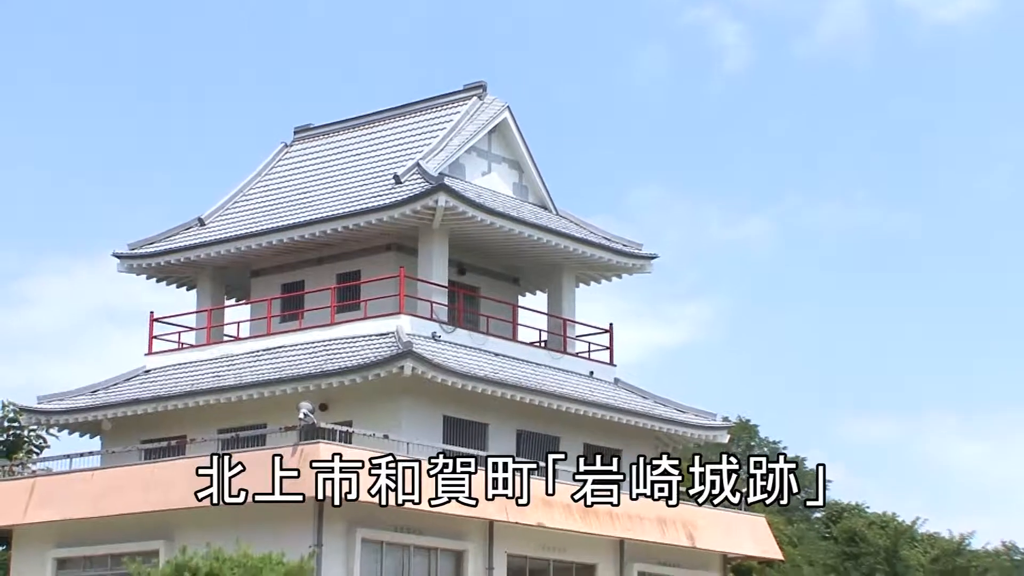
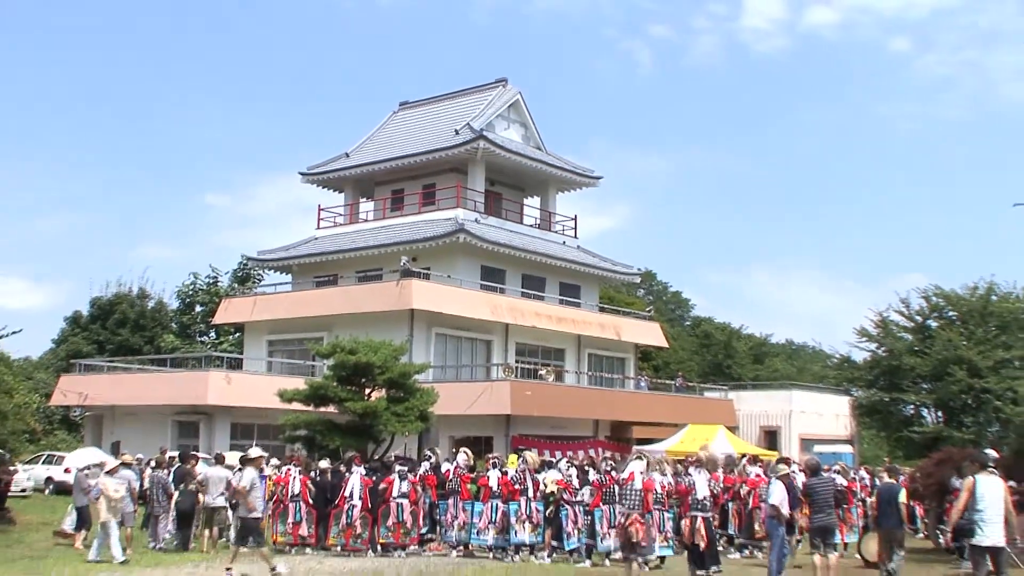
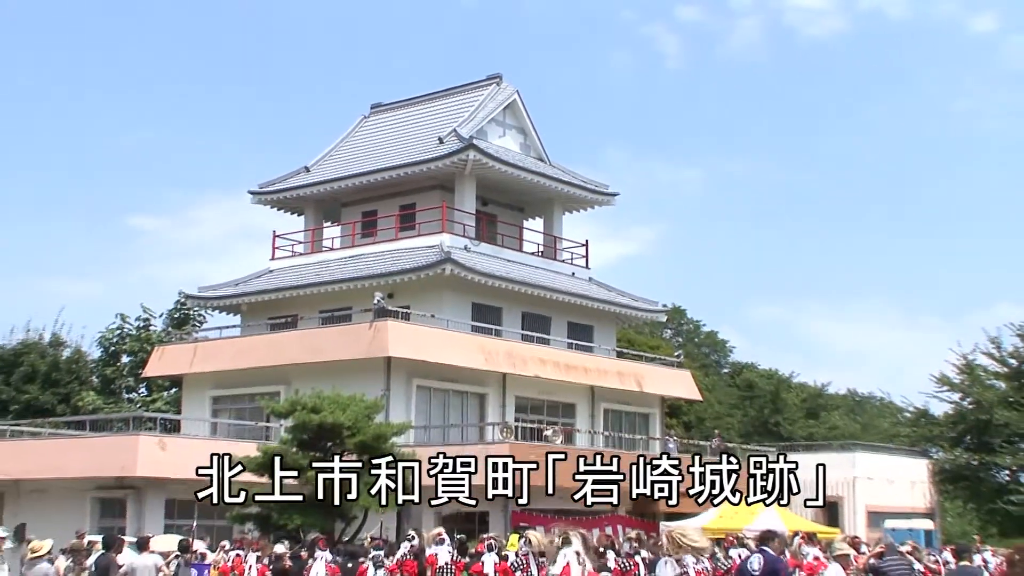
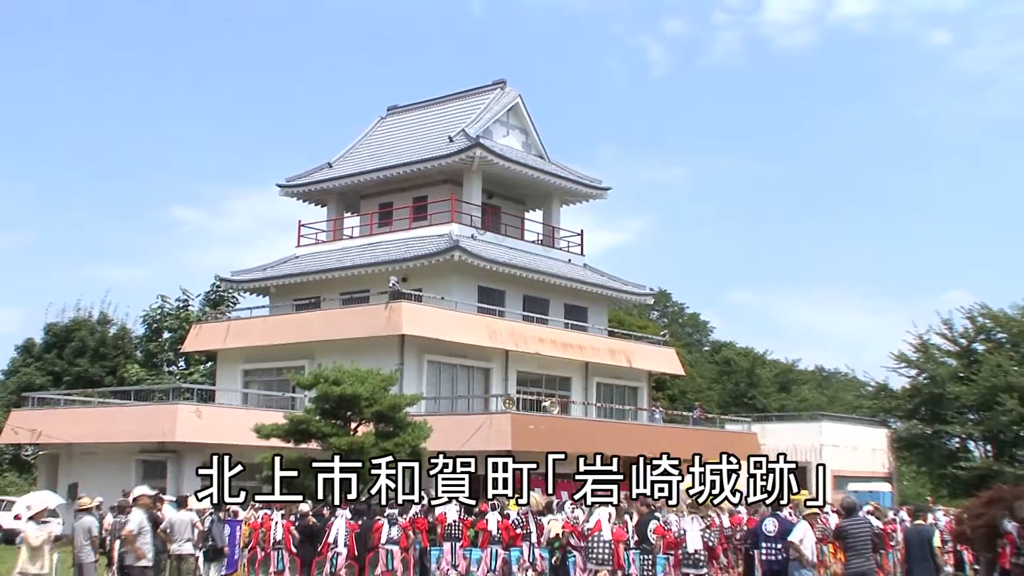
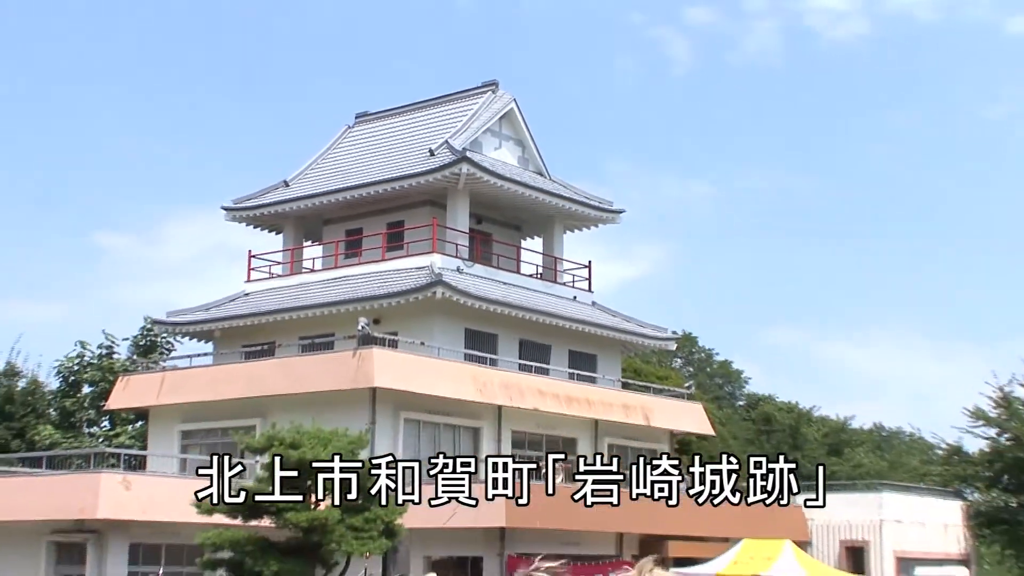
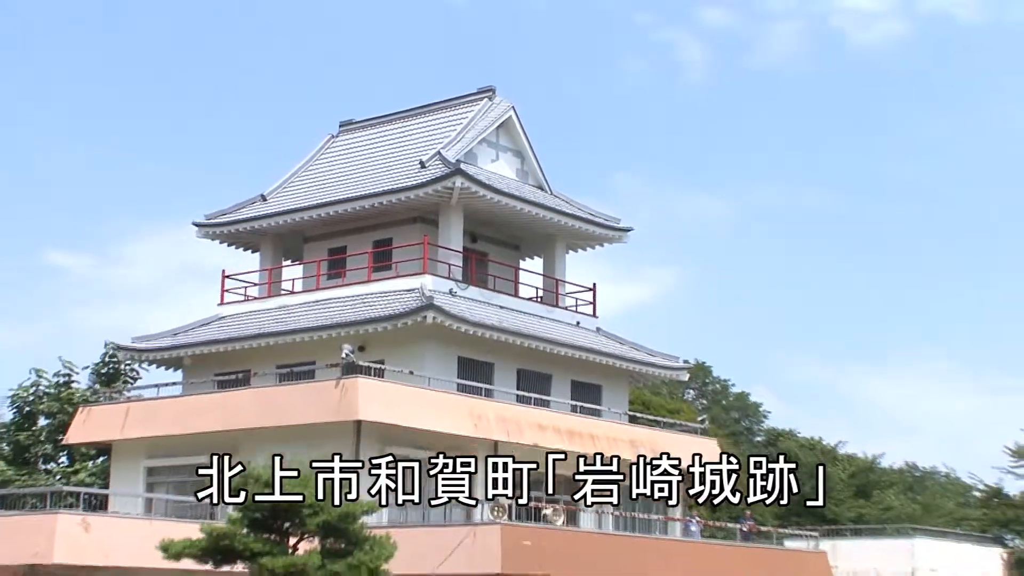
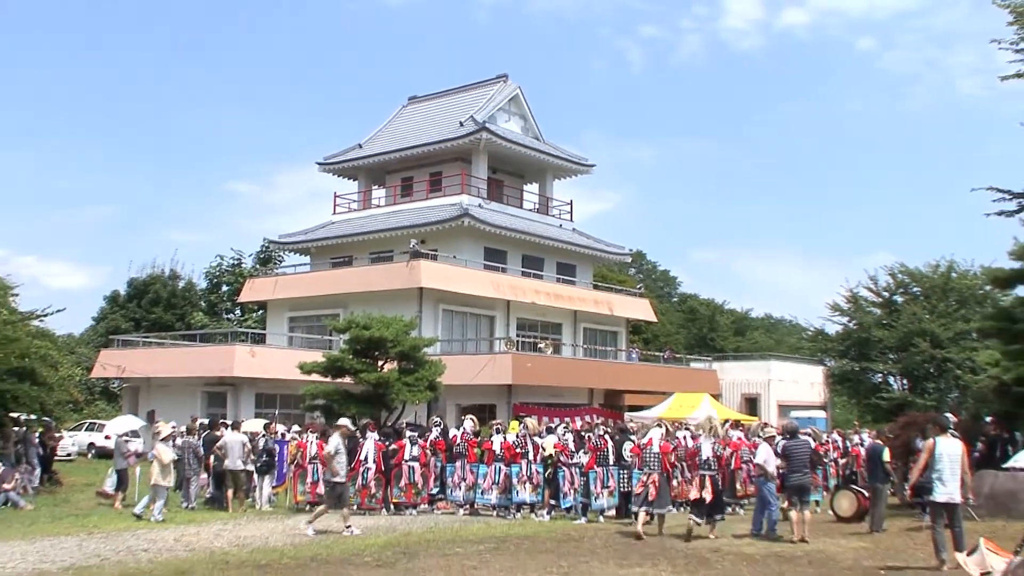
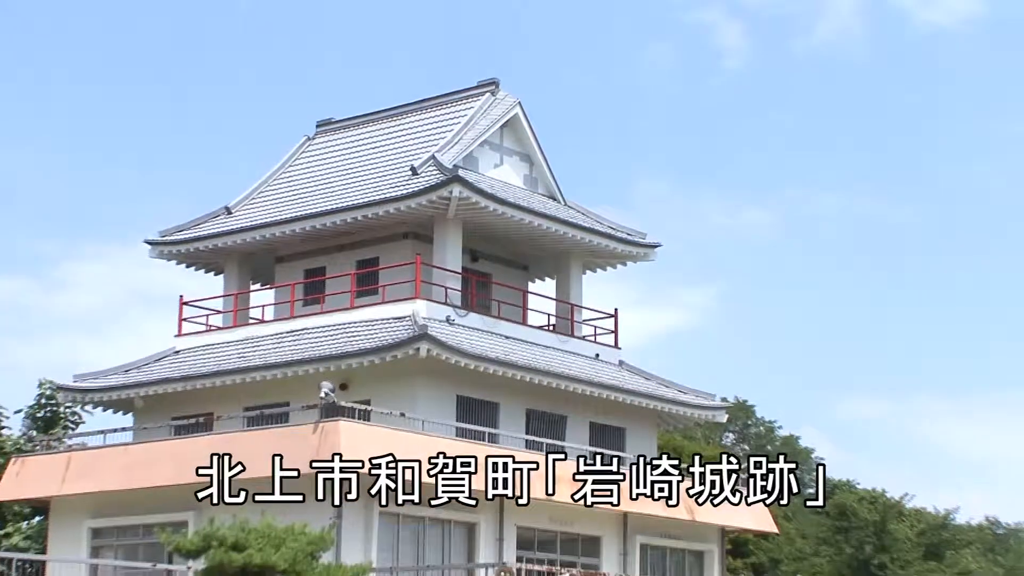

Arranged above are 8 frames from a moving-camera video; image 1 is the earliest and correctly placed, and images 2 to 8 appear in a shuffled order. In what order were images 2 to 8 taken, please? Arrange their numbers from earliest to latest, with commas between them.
8, 6, 5, 3, 4, 2, 7
